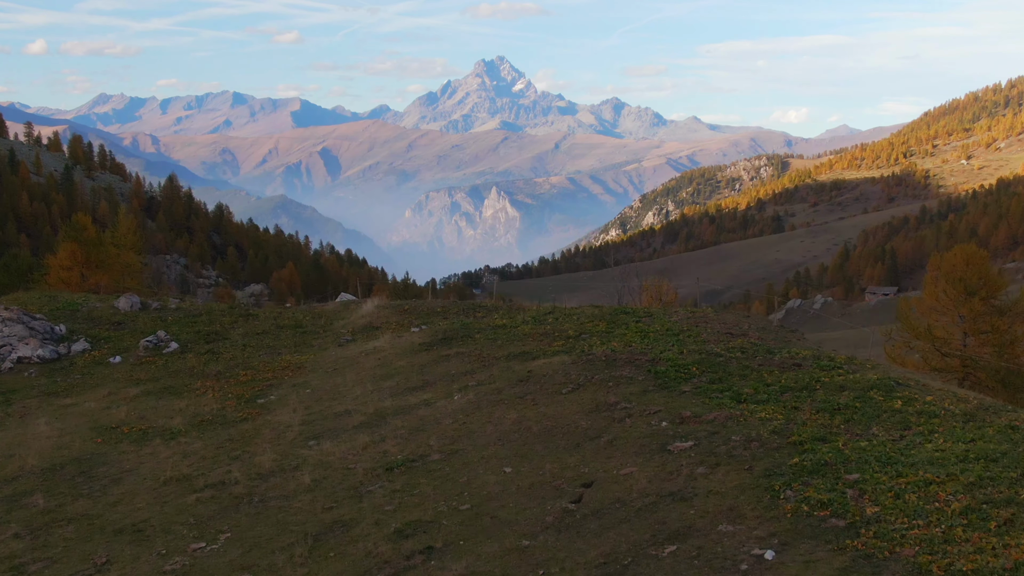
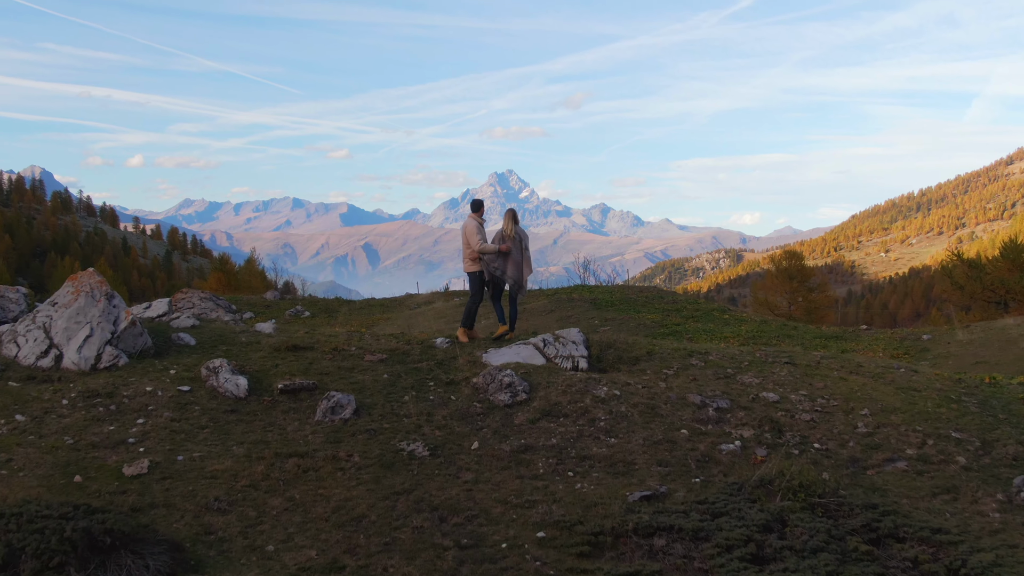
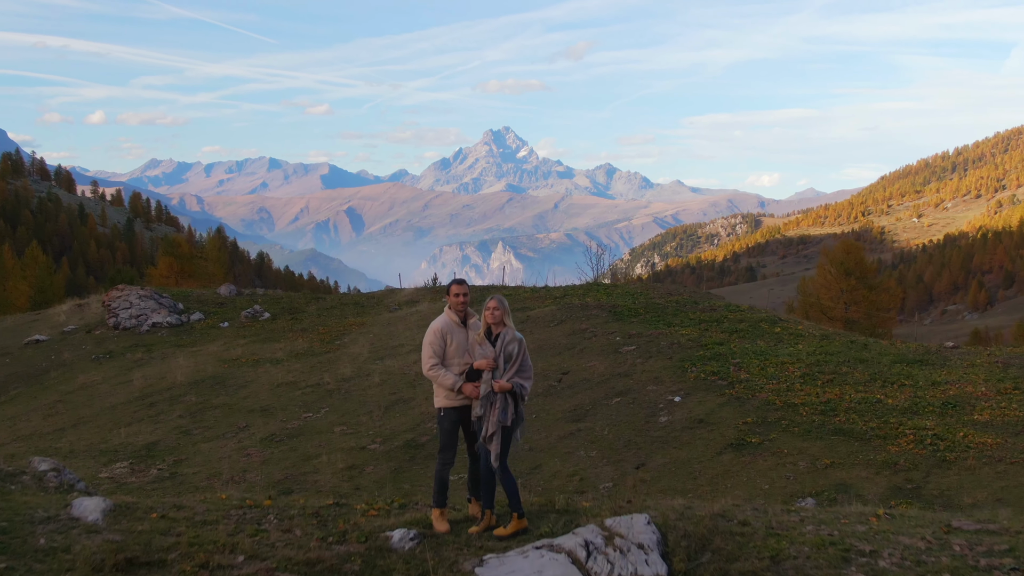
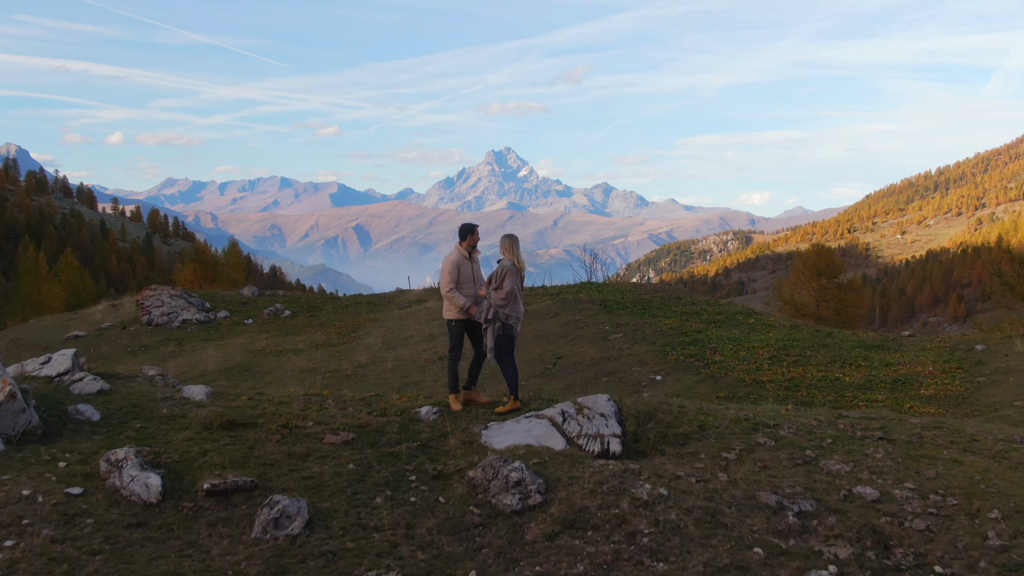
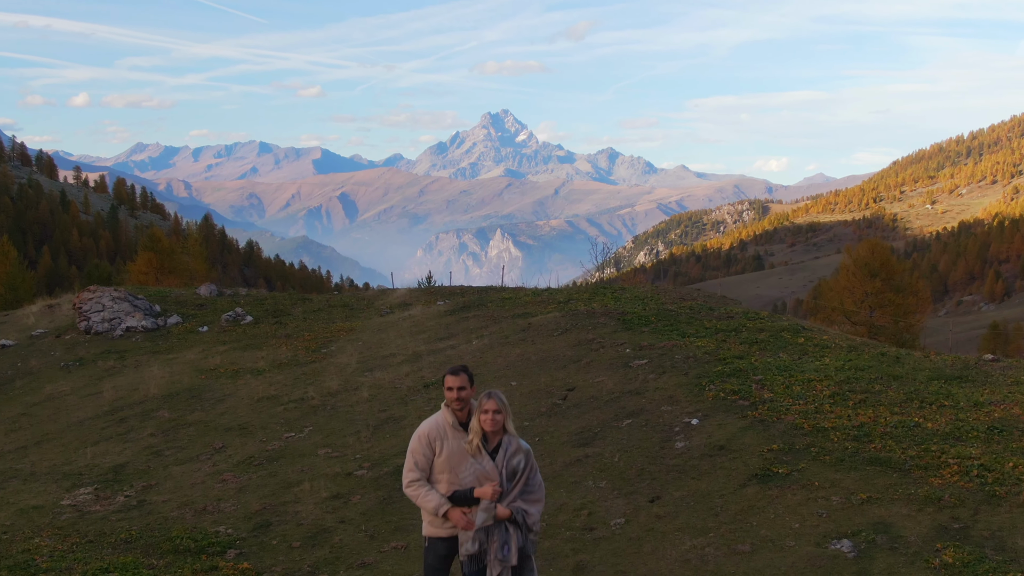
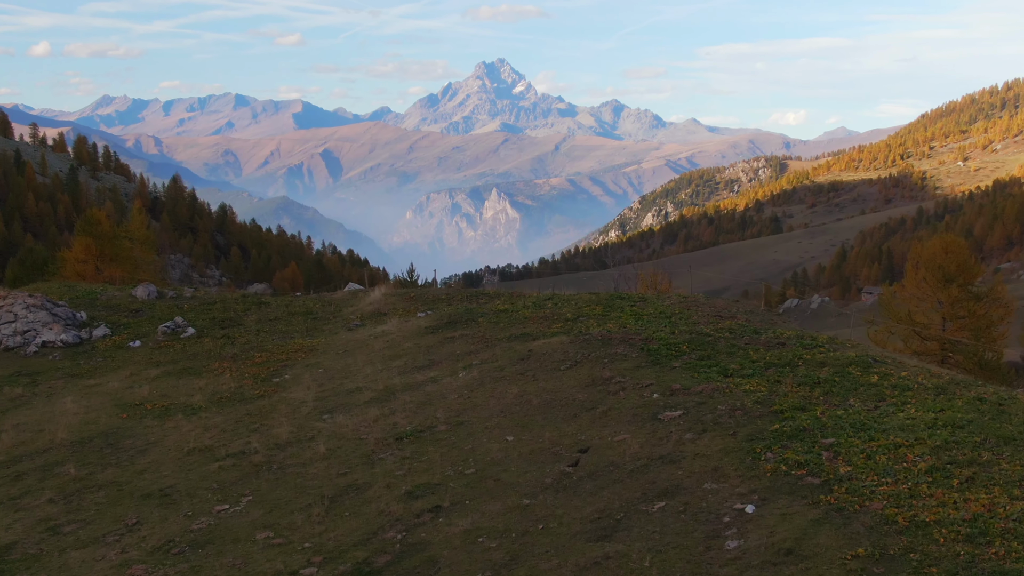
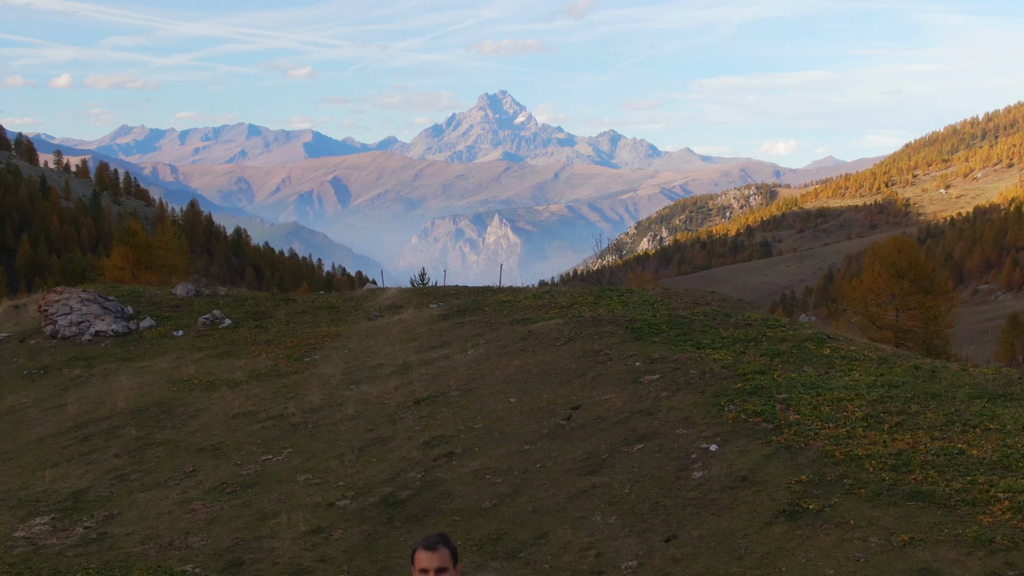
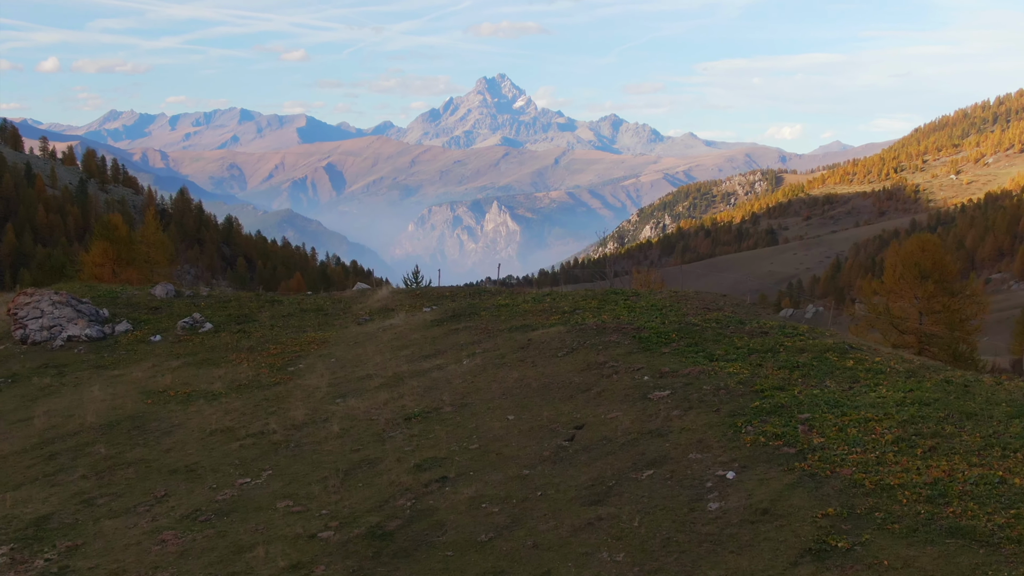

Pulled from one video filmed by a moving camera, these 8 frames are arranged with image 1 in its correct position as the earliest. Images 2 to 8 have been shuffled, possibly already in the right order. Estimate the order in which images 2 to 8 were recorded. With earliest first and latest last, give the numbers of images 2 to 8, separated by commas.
6, 8, 7, 5, 3, 4, 2
